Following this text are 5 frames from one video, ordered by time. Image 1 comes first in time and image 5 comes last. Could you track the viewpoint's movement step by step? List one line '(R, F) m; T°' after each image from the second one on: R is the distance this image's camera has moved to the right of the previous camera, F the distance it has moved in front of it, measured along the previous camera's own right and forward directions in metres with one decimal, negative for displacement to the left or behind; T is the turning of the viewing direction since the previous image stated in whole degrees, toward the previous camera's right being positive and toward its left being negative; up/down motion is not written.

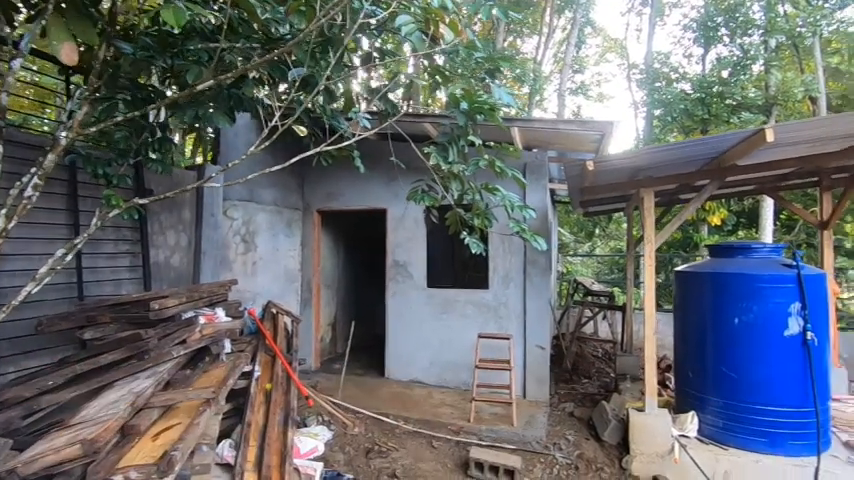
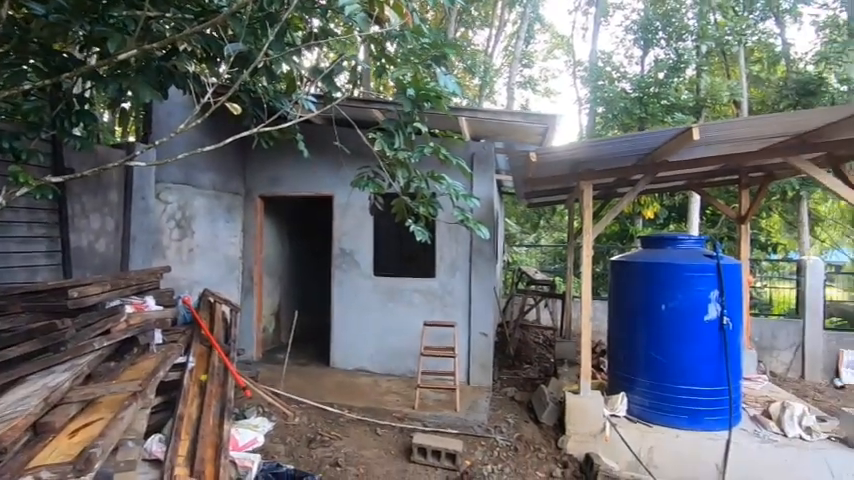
(0.0, 0.0) m; +6°
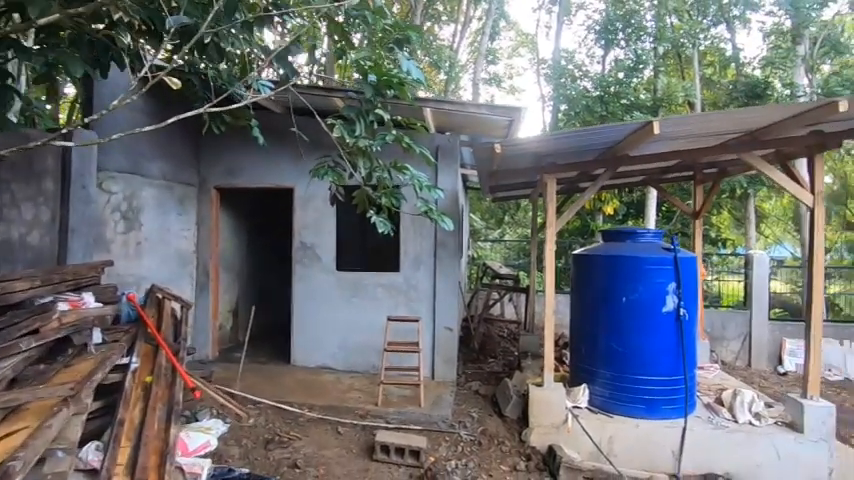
(0.0, +0.1) m; +4°
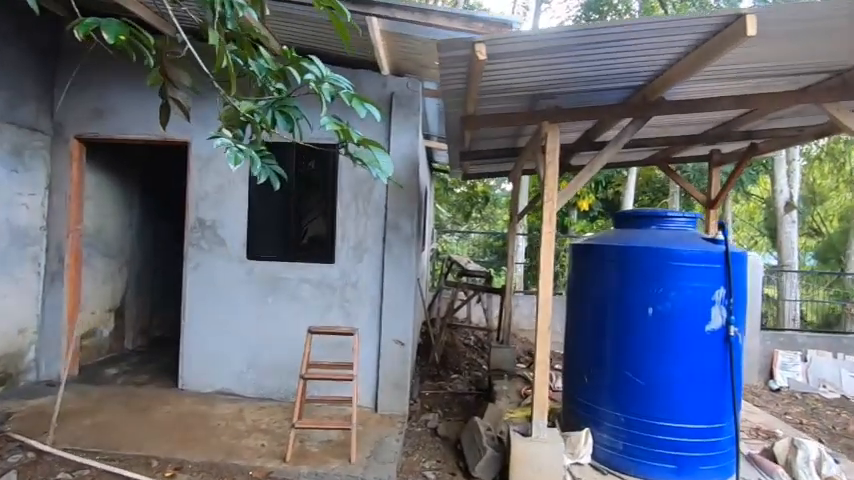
(+0.2, +1.6) m; +4°
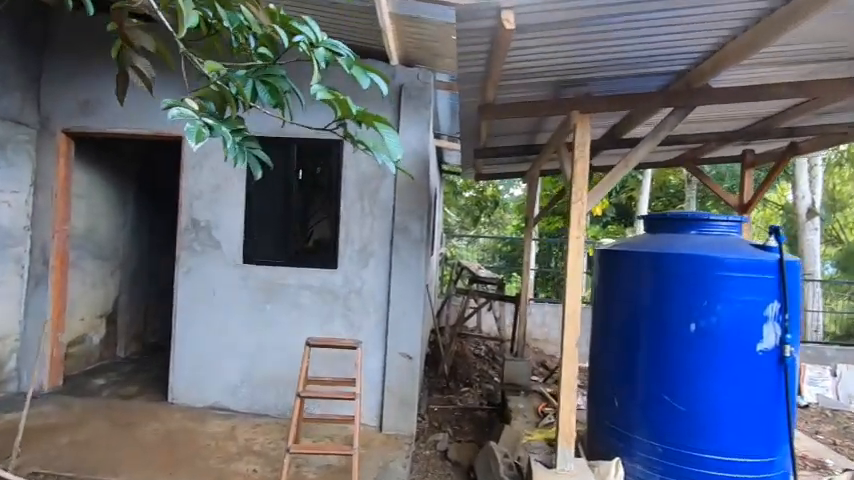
(0.0, +0.3) m; -1°
